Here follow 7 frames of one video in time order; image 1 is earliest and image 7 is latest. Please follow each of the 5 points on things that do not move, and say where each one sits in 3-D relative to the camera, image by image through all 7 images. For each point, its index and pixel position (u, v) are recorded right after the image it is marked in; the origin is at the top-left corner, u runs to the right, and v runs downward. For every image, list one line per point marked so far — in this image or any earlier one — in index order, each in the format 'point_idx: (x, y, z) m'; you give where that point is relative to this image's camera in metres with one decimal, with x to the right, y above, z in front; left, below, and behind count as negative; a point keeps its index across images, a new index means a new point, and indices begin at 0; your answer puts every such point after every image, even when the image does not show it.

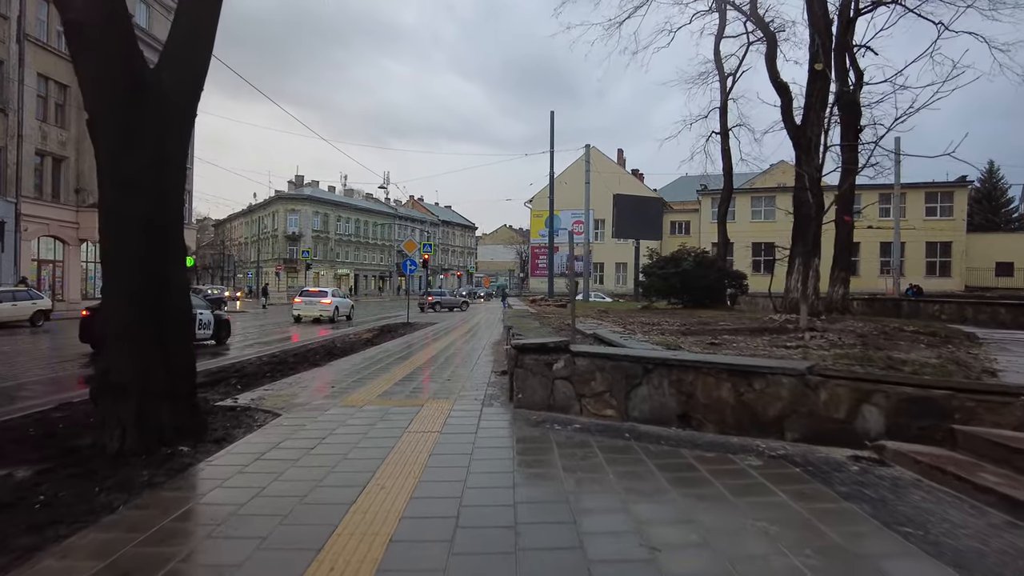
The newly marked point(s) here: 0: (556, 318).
0: (+0.9, -0.6, +12.8) m
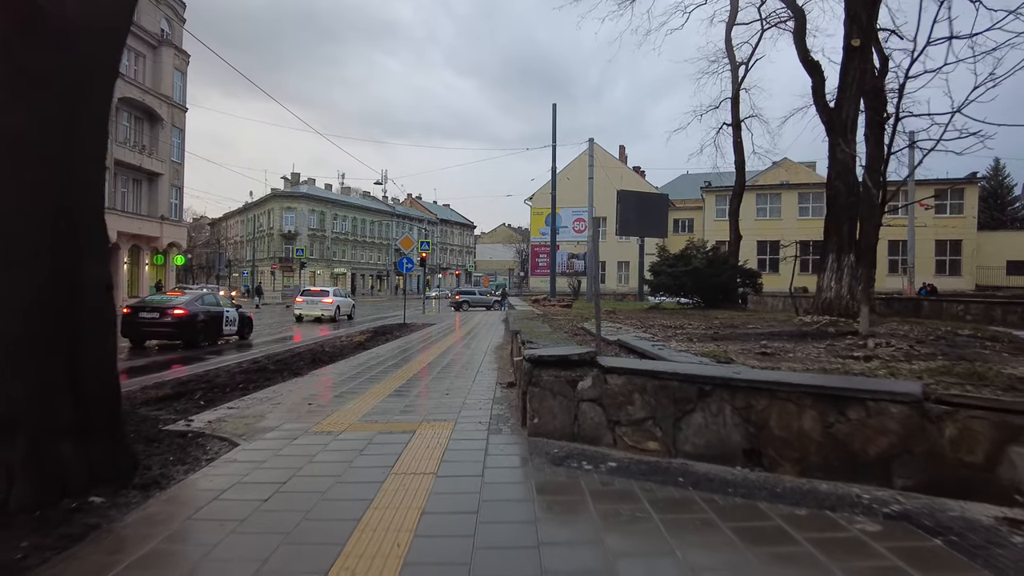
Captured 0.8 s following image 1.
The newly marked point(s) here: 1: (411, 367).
0: (+1.0, -0.6, +11.6) m
1: (-1.8, -1.4, +12.6) m
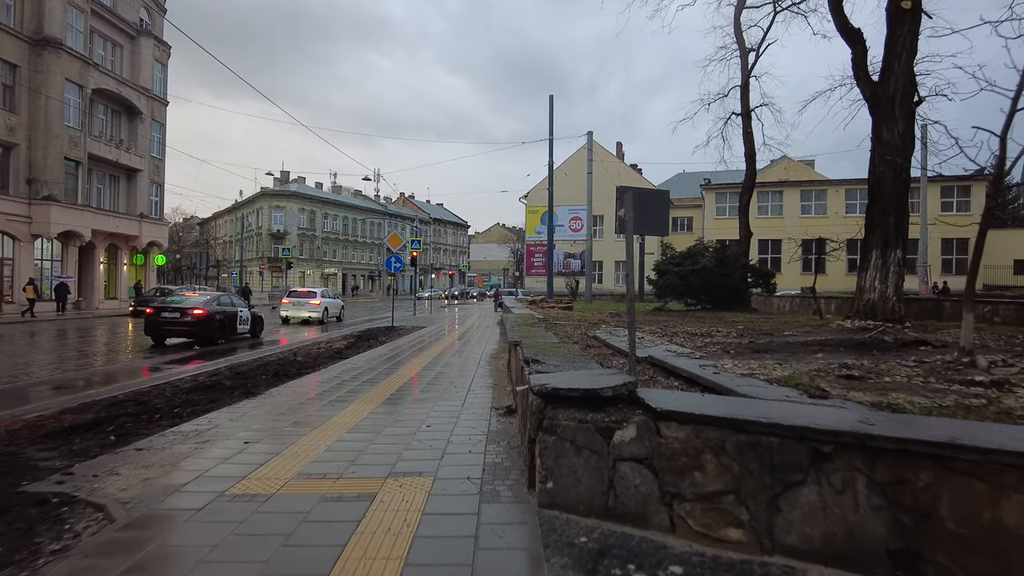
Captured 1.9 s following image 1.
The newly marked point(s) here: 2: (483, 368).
0: (+1.0, -0.6, +10.0) m
1: (-1.8, -1.4, +11.0) m
2: (-0.5, -1.4, +11.2) m
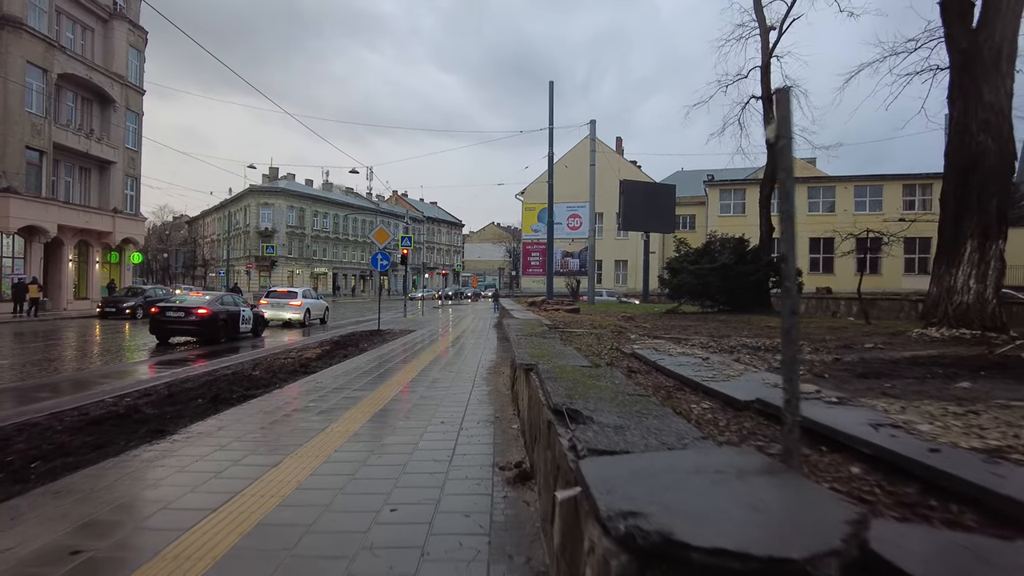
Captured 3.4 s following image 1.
0: (+1.0, -0.6, +7.9) m
1: (-1.8, -1.4, +8.8) m
2: (-0.5, -1.4, +9.0) m
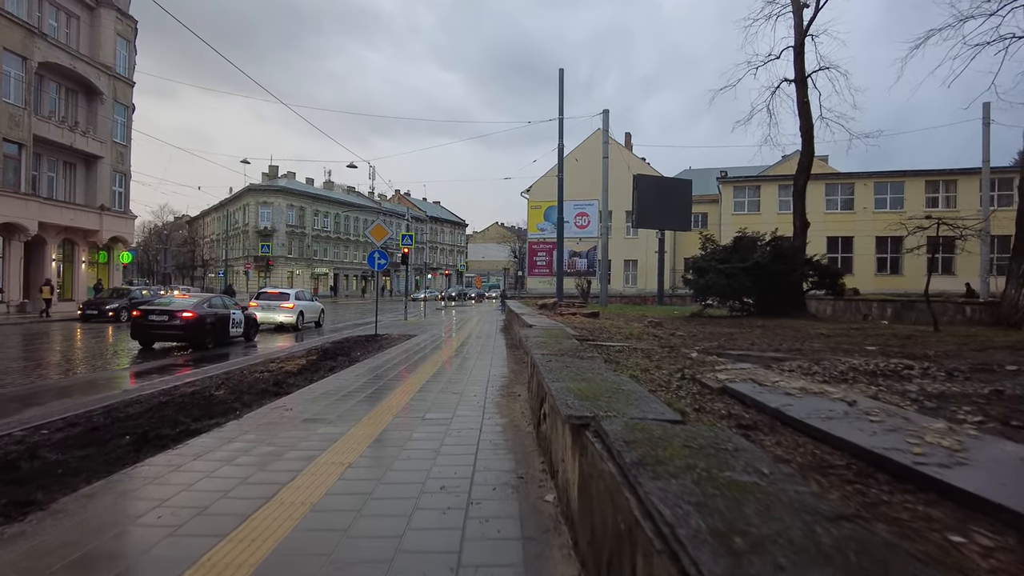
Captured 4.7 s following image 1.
0: (+1.2, -0.6, +6.1) m
1: (-1.6, -1.4, +7.0) m
2: (-0.2, -1.4, +7.2) m
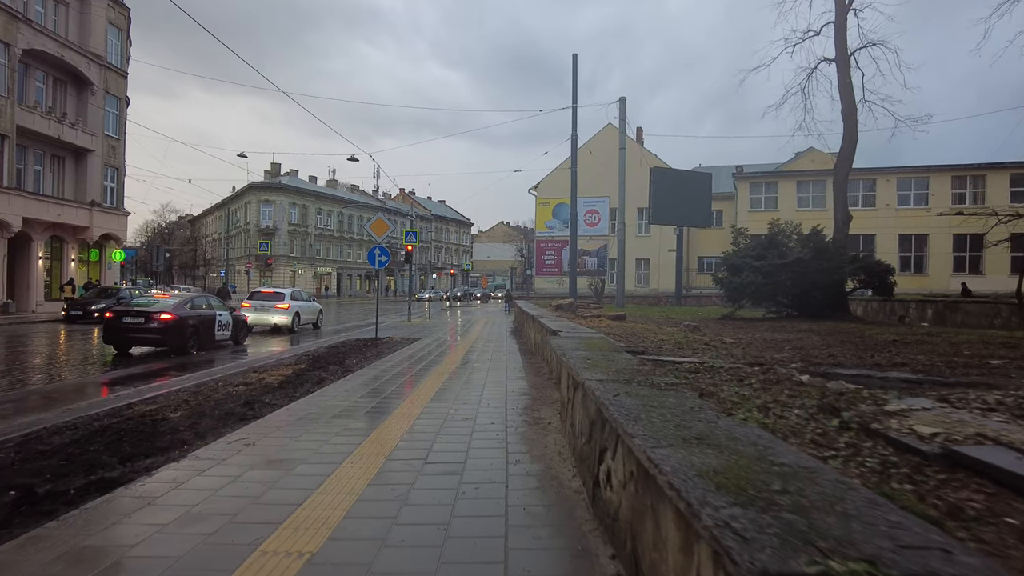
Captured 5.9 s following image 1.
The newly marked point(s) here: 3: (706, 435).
0: (+1.5, -0.6, +4.4) m
1: (-1.3, -1.4, +5.3) m
2: (0.0, -1.4, +5.5) m
3: (+0.7, -0.6, +2.5) m
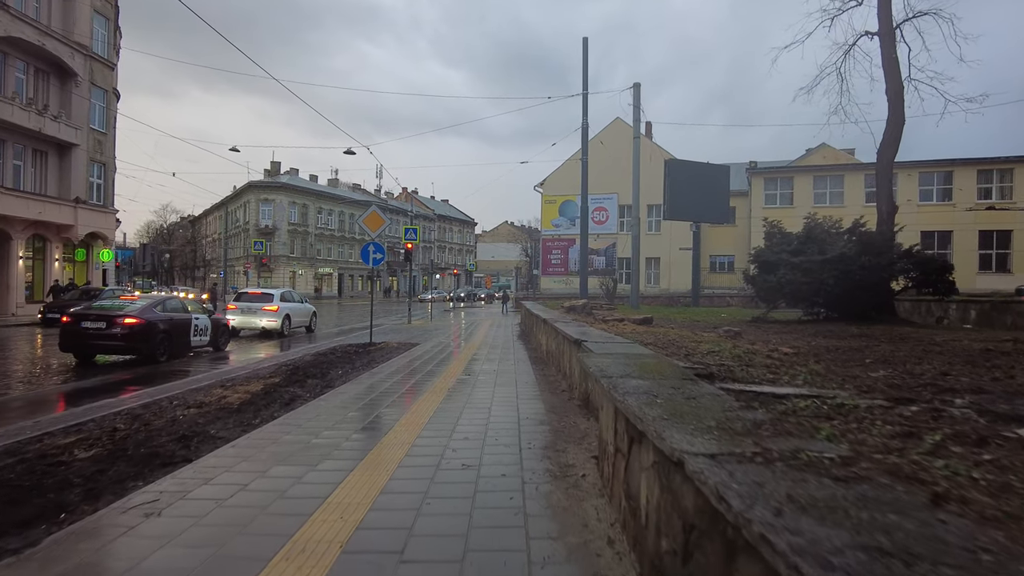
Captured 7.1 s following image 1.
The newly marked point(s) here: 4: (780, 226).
0: (+1.6, -0.6, +2.6) m
1: (-1.2, -1.4, +3.6) m
2: (+0.2, -1.3, +3.8) m
3: (+0.8, -0.6, +0.8) m
4: (+6.9, +1.5, +16.6) m
